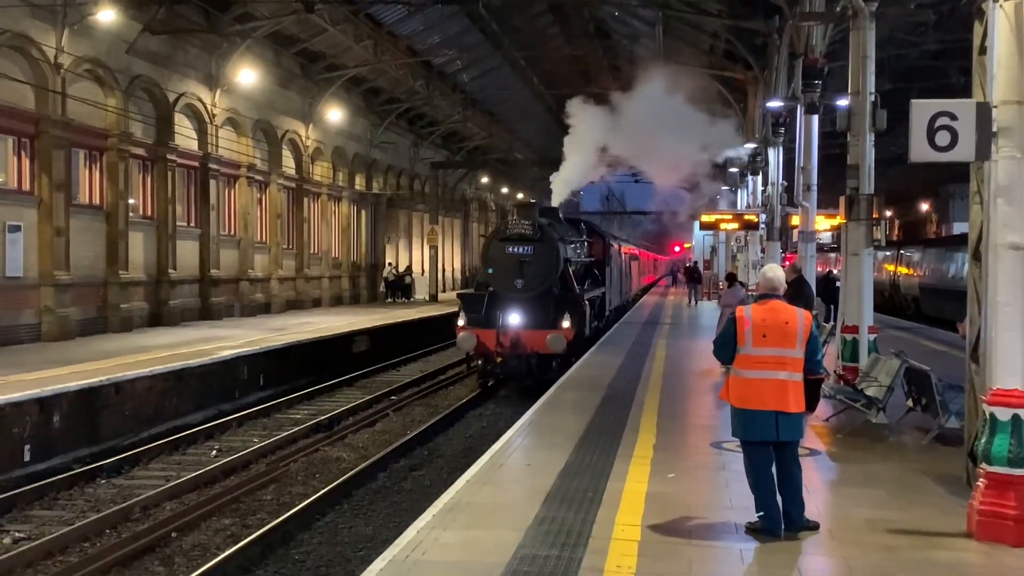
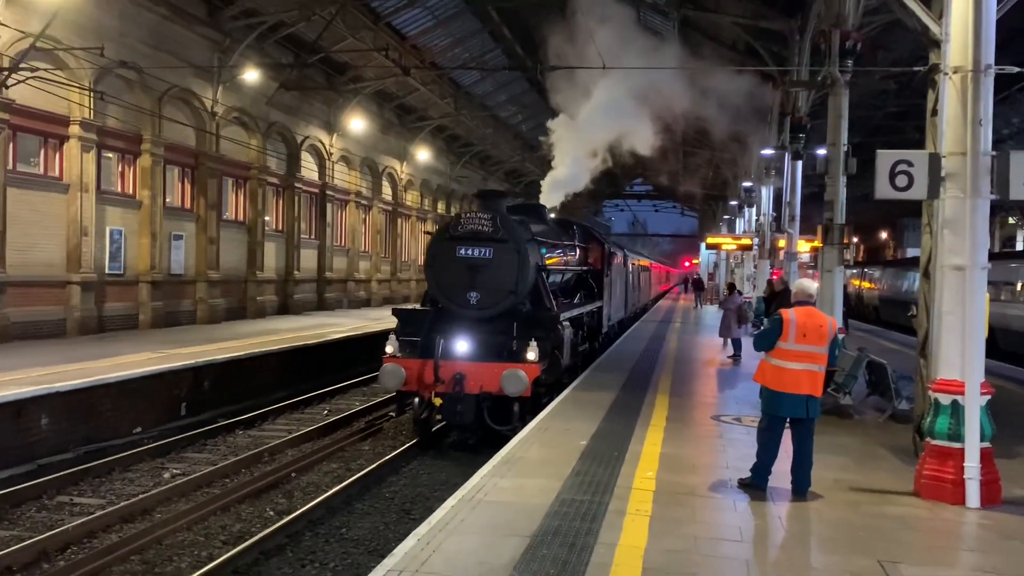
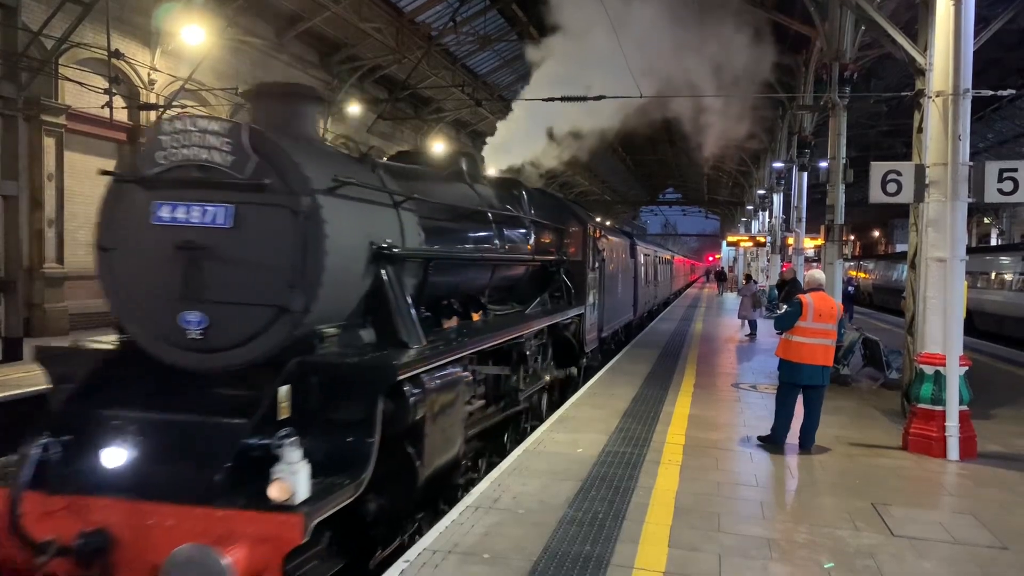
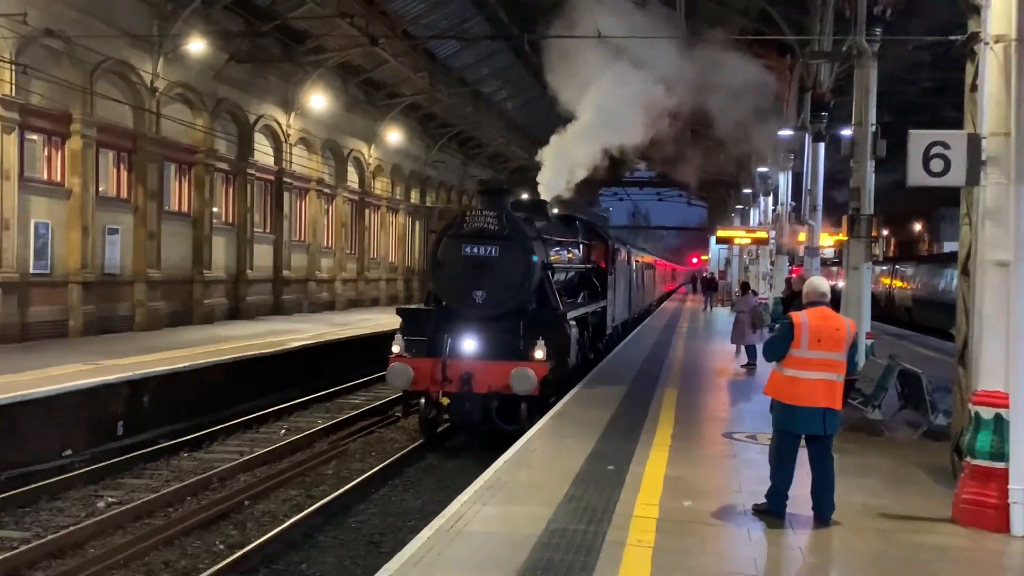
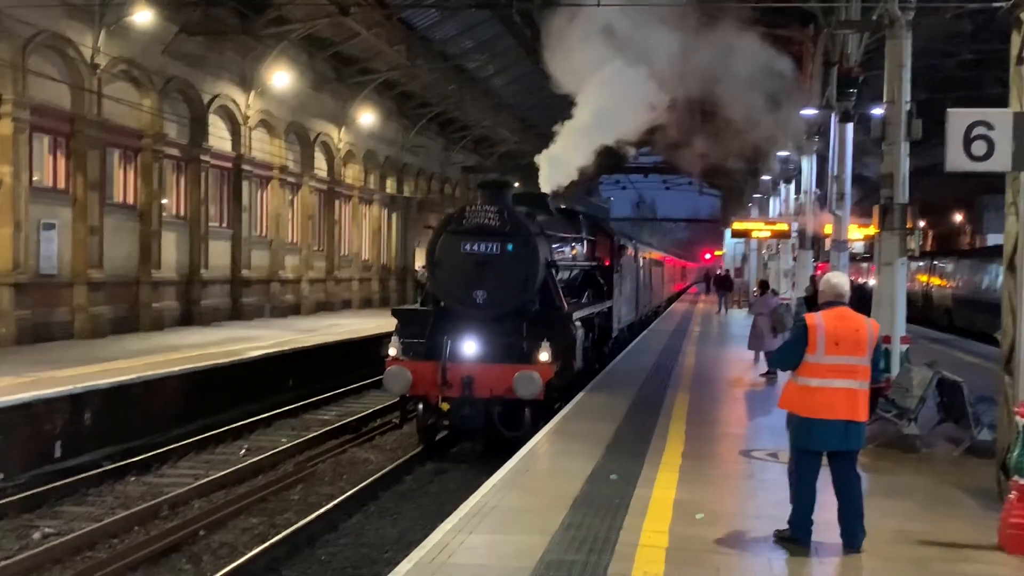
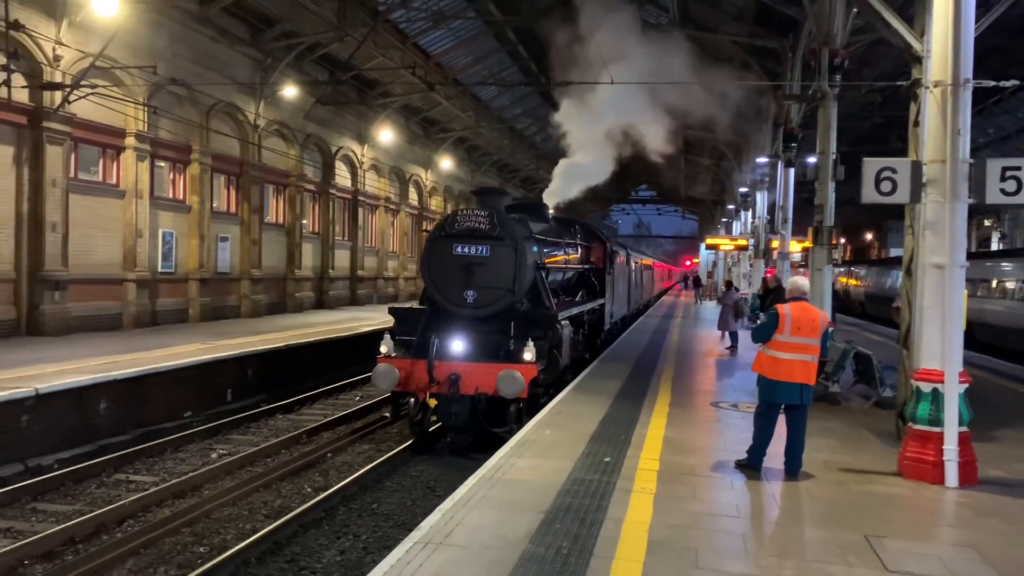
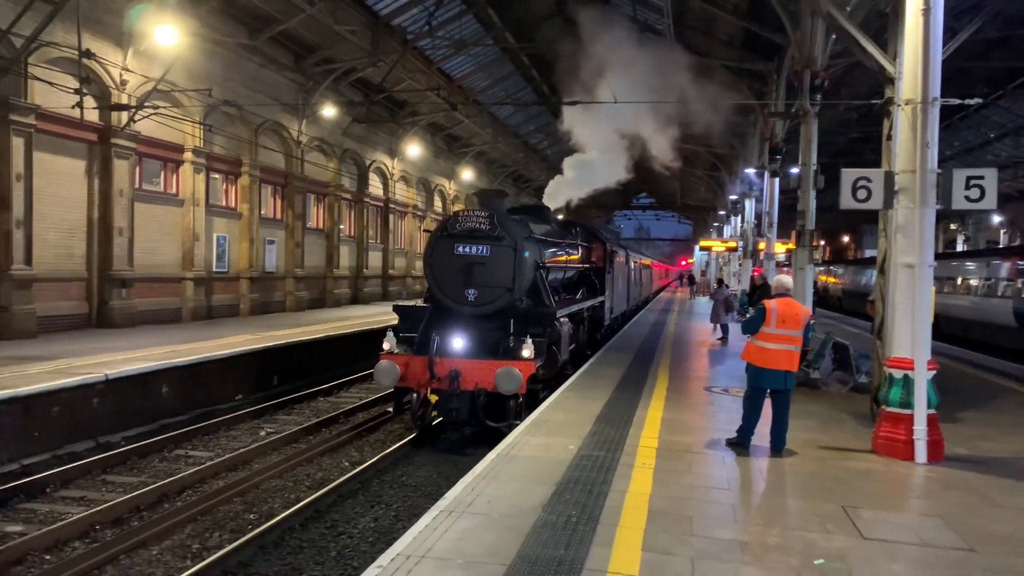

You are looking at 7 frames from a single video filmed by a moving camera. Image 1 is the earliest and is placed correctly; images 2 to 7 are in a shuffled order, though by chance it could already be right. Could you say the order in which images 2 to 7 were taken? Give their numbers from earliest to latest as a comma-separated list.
5, 4, 2, 6, 7, 3
